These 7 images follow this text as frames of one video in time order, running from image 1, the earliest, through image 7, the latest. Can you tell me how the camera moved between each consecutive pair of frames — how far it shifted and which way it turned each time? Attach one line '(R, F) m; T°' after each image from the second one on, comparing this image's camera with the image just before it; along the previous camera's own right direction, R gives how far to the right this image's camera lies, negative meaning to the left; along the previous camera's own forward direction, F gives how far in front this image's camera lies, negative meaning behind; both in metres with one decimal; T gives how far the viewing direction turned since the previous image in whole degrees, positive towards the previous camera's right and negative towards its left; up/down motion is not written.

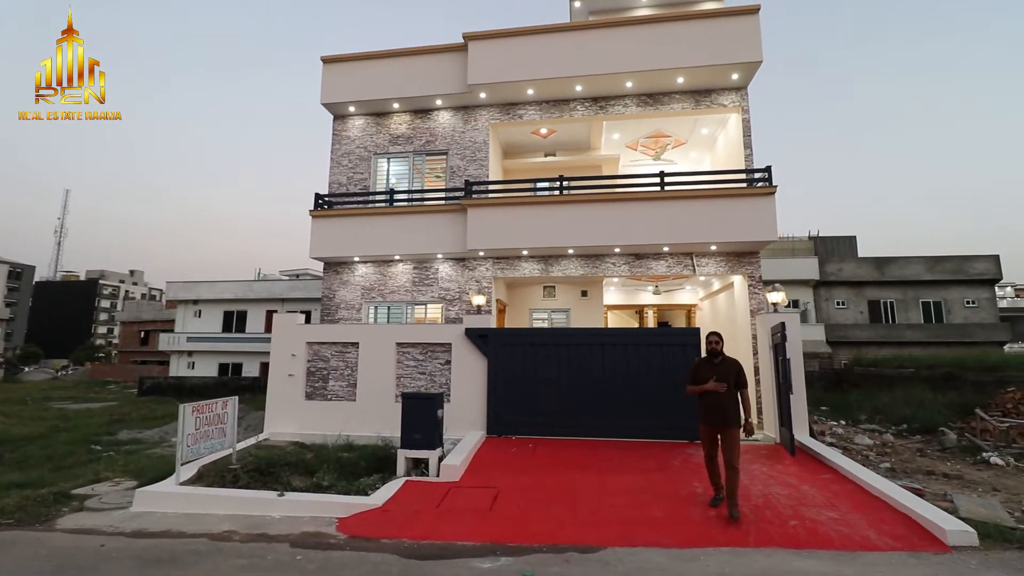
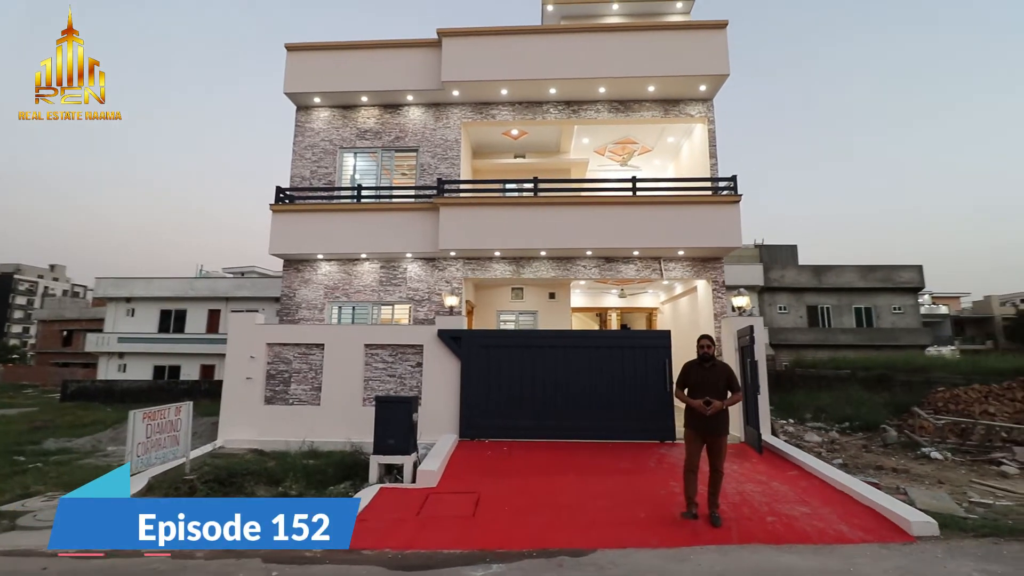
(-0.3, +0.1) m; +5°
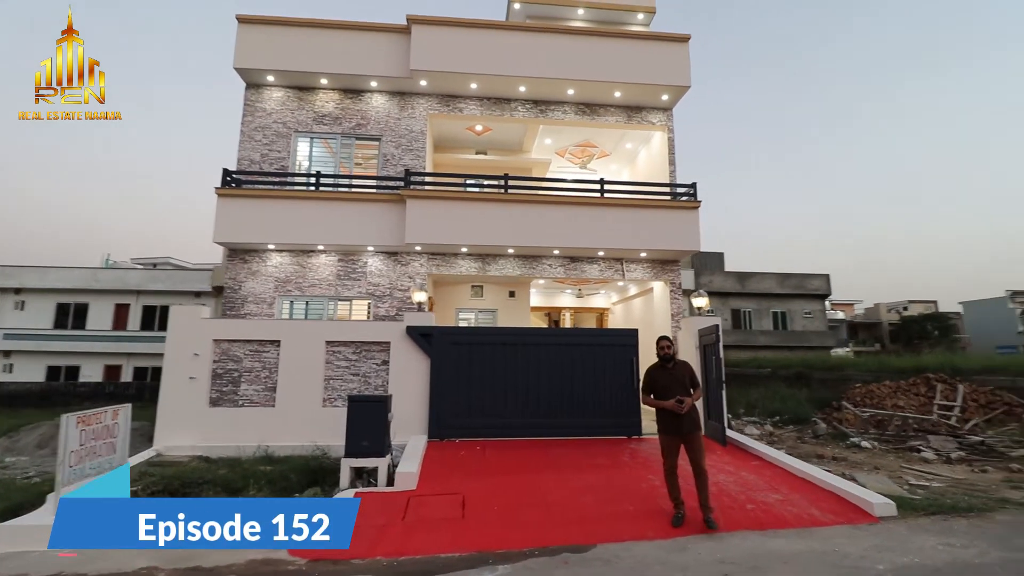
(-0.6, +0.2) m; +8°
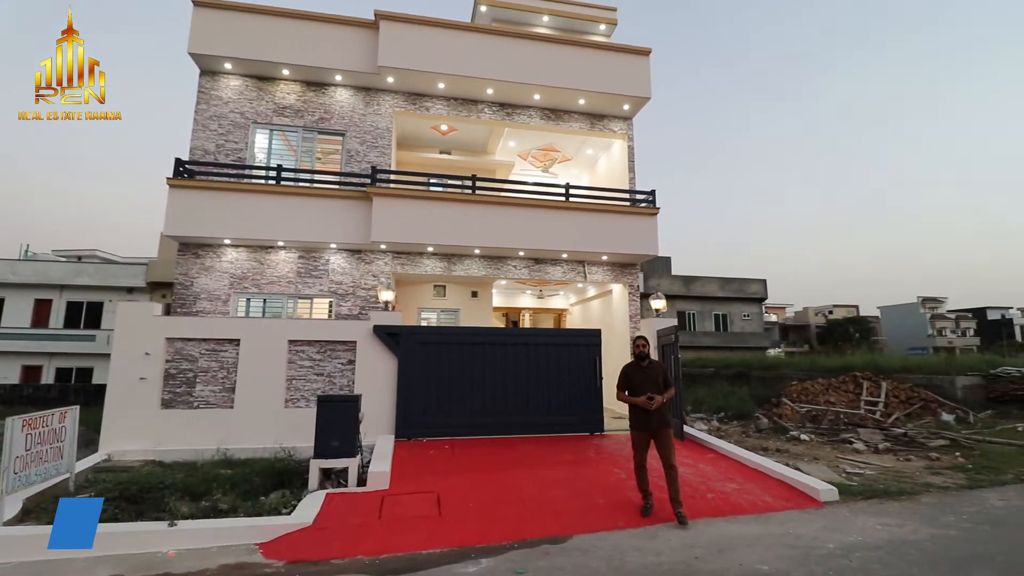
(-0.3, -0.1) m; +6°
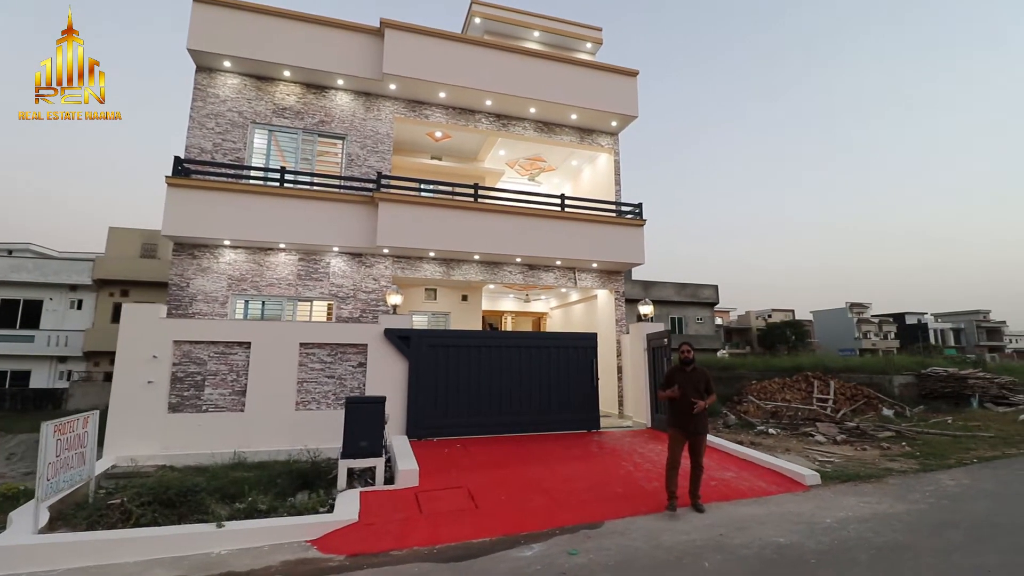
(-0.9, -0.3) m; +5°
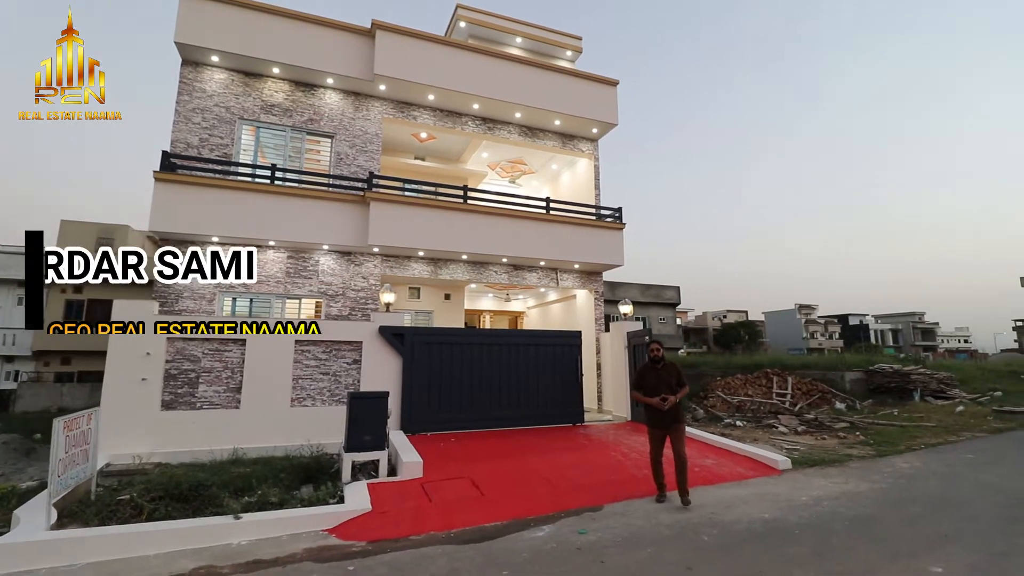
(-0.5, -0.3) m; +4°
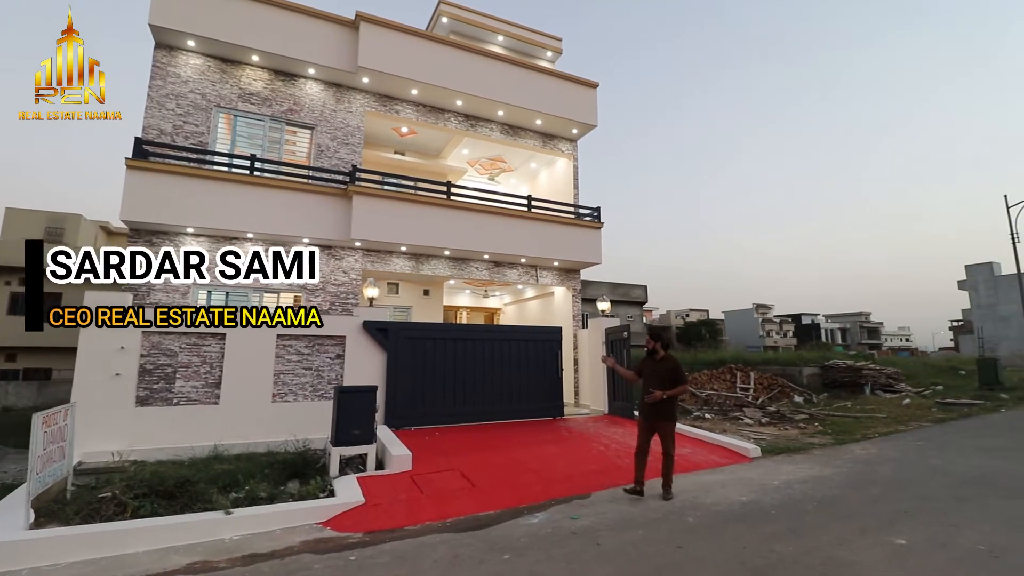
(-0.3, -0.1) m; +4°
